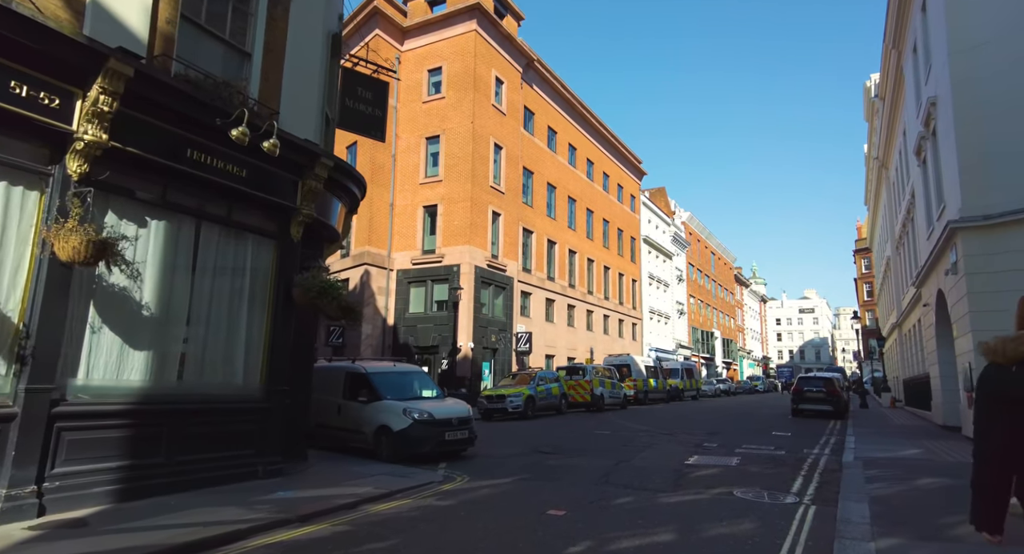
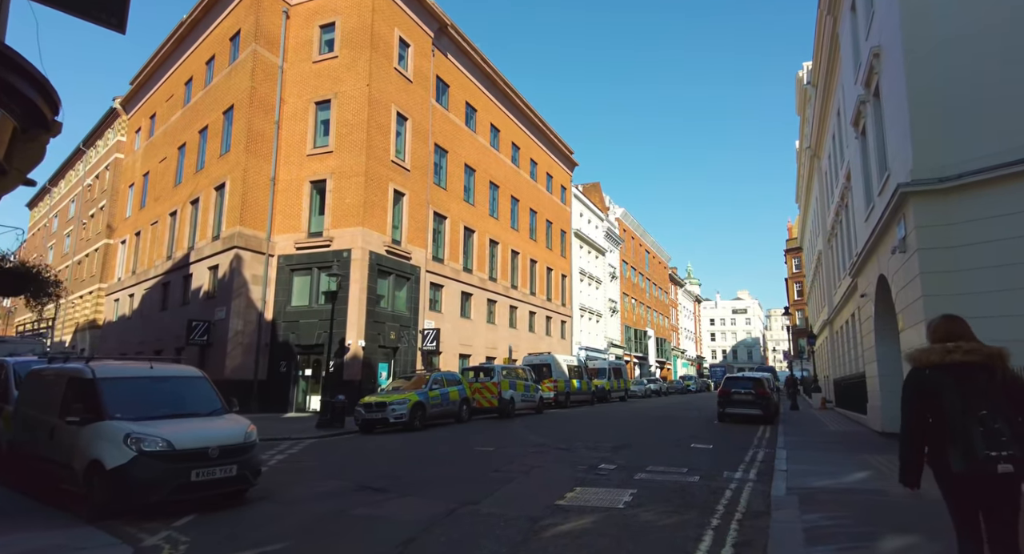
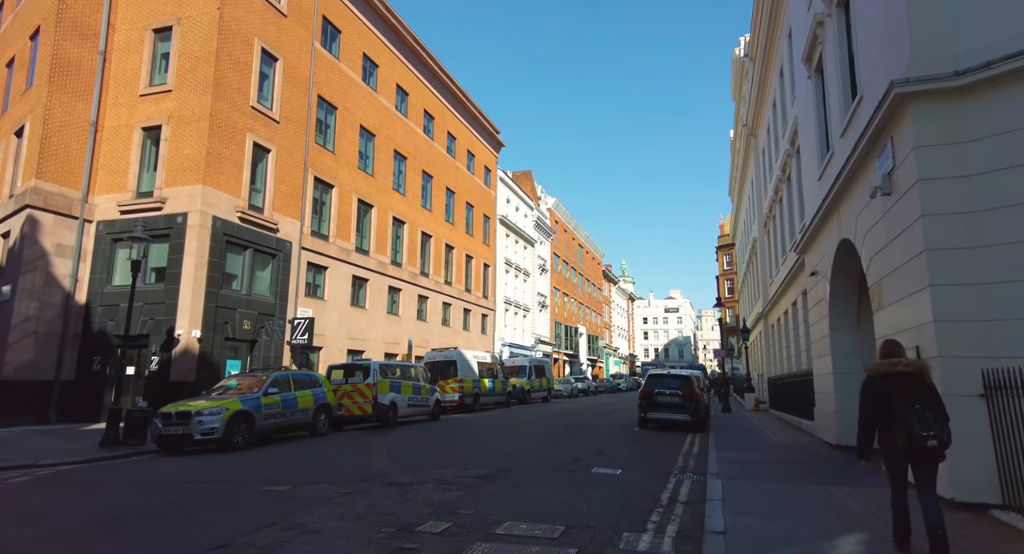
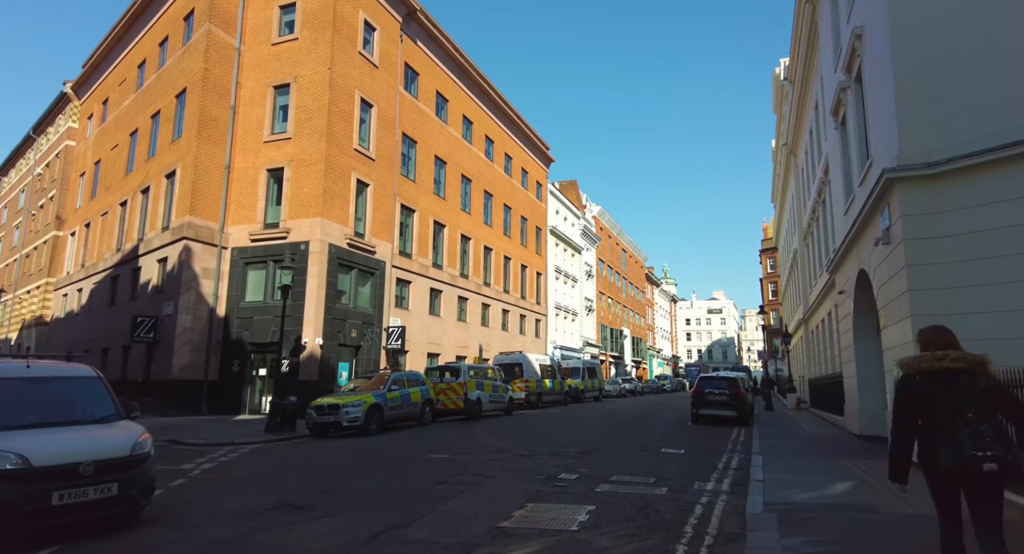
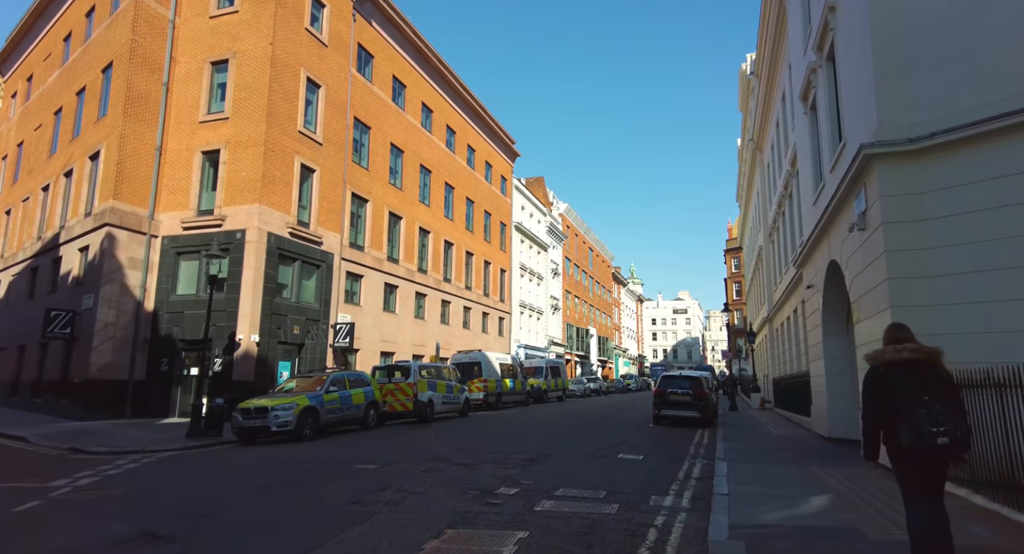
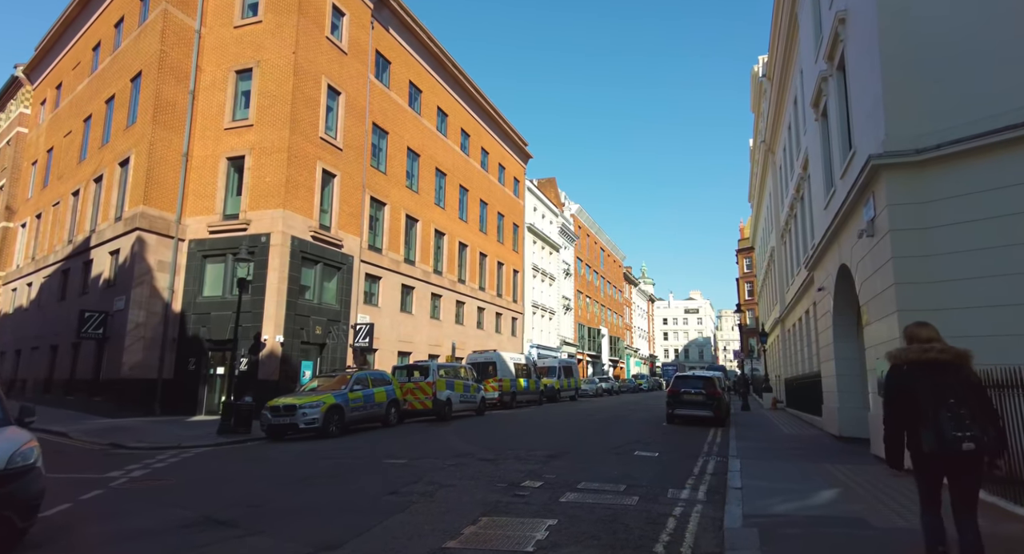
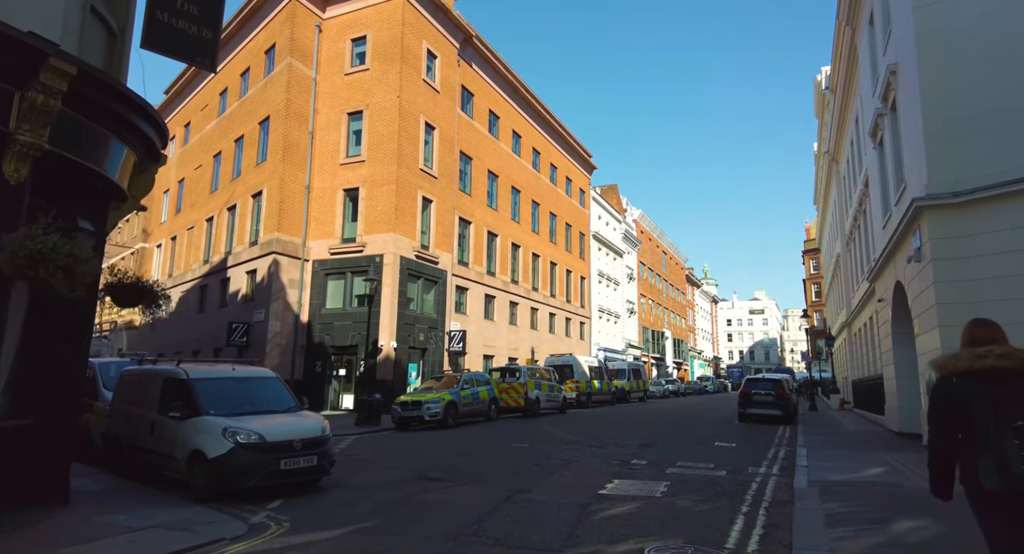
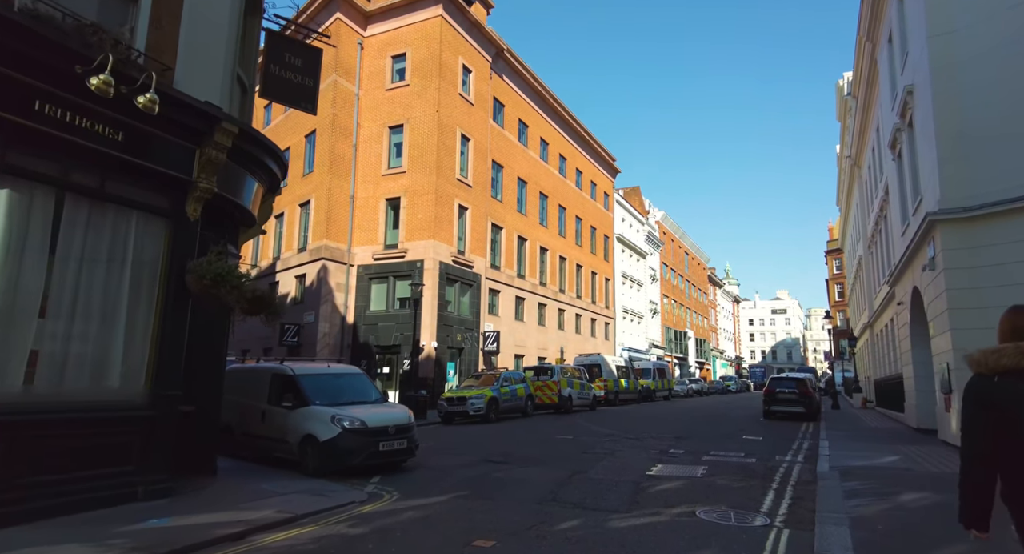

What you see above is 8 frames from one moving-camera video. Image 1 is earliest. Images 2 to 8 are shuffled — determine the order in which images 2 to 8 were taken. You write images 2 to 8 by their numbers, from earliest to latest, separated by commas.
8, 7, 2, 4, 6, 5, 3
